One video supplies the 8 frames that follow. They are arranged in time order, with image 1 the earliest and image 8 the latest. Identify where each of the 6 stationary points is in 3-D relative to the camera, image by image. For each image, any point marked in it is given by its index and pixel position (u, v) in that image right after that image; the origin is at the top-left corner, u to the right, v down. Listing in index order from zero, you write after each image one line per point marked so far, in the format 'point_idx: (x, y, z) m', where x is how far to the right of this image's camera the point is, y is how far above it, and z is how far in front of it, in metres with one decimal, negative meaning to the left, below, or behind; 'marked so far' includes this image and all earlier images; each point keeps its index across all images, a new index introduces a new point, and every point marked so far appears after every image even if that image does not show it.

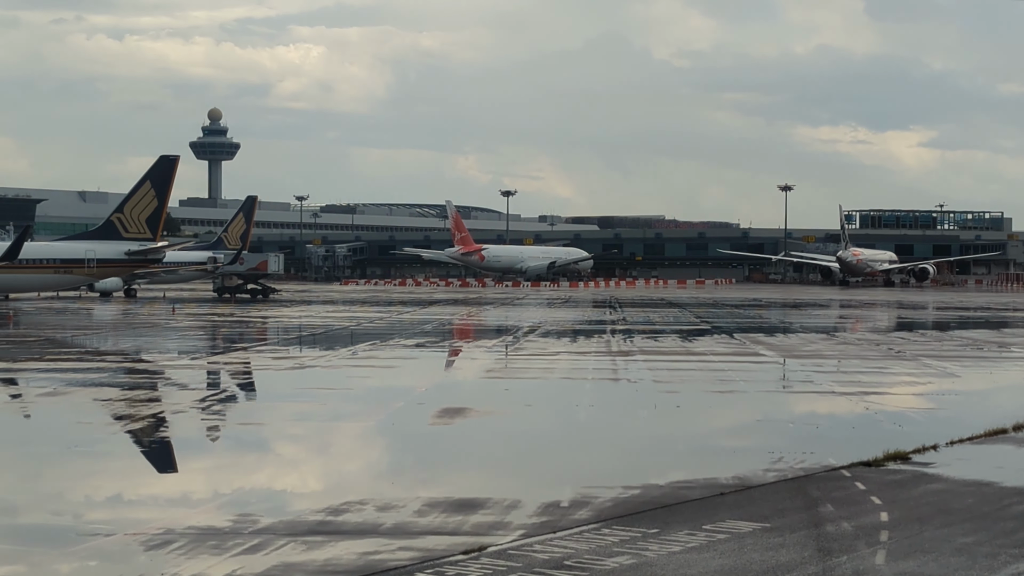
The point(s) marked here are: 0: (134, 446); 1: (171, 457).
0: (-5.6, -2.3, +15.7) m
1: (-5.0, -2.4, +14.8) m
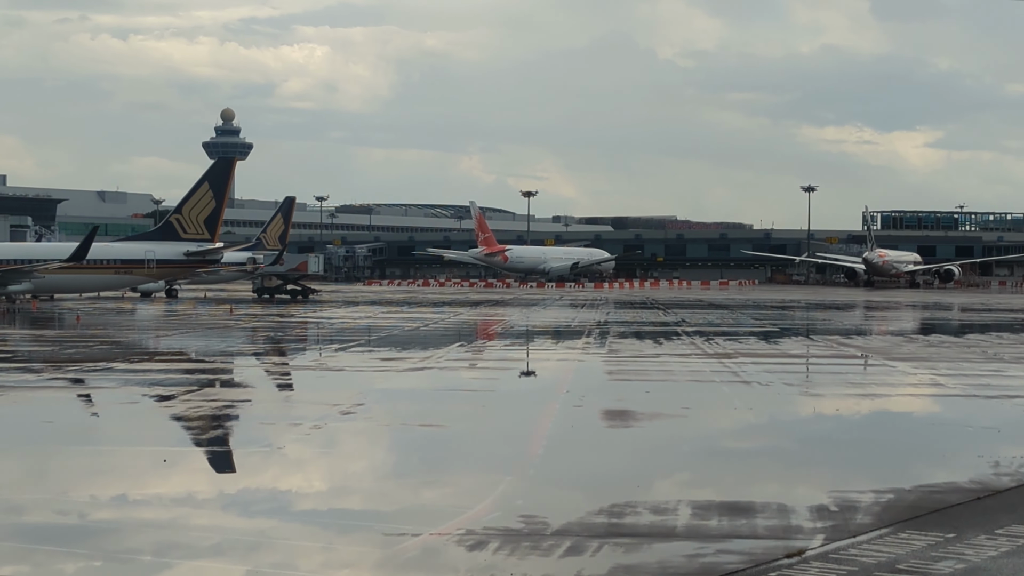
0: (-4.8, -2.3, +15.7) m
1: (-4.1, -2.4, +14.9) m
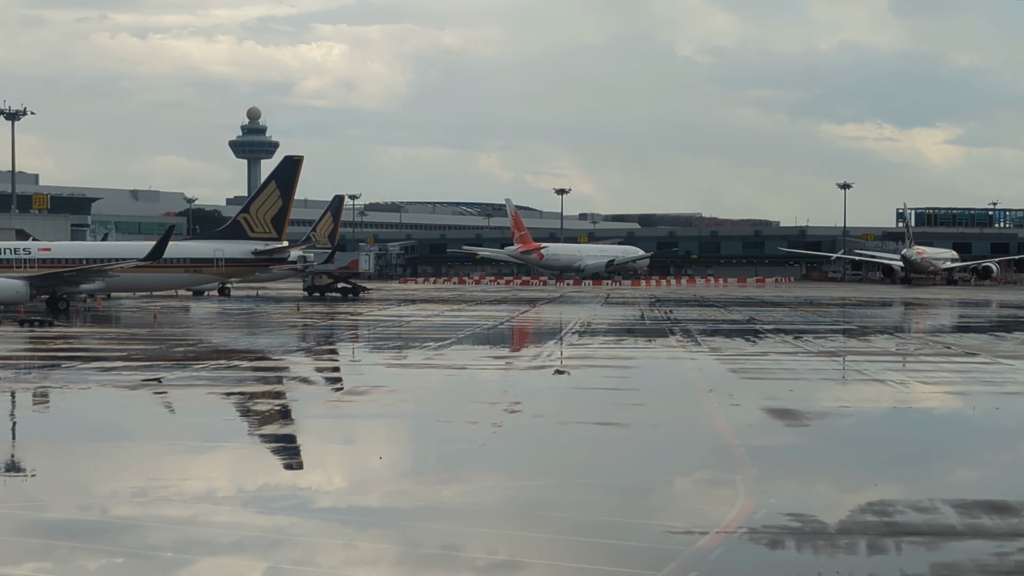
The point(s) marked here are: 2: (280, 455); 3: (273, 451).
0: (-3.8, -2.3, +15.8) m
1: (-3.2, -2.4, +14.9) m
2: (-3.5, -2.4, +14.8) m
3: (-3.6, -2.4, +15.4) m
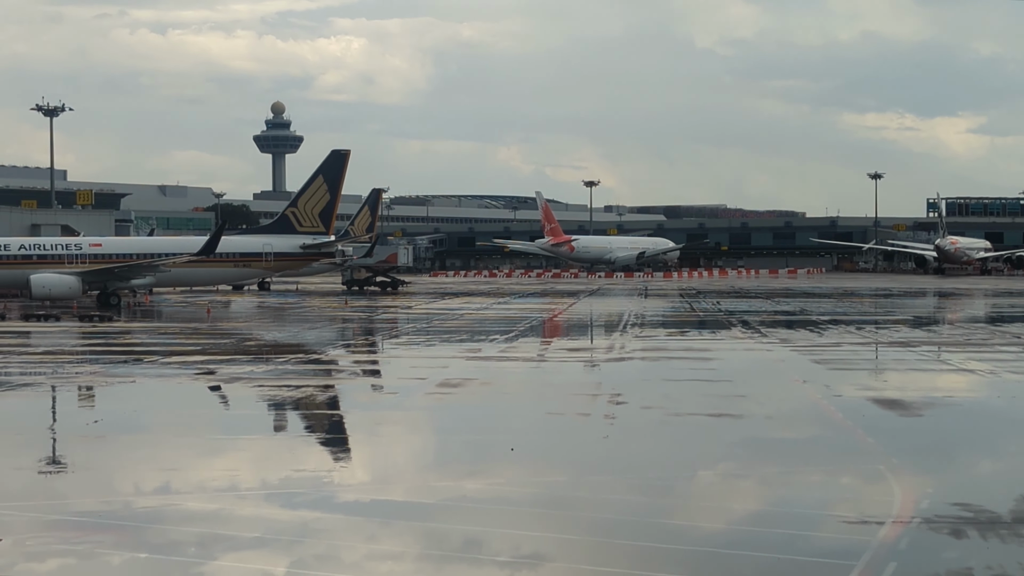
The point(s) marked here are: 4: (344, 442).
0: (-3.1, -2.2, +15.9) m
1: (-2.4, -2.3, +15.0) m
2: (-2.7, -2.3, +14.8) m
3: (-2.9, -2.3, +15.5) m
4: (-2.5, -2.3, +15.3) m
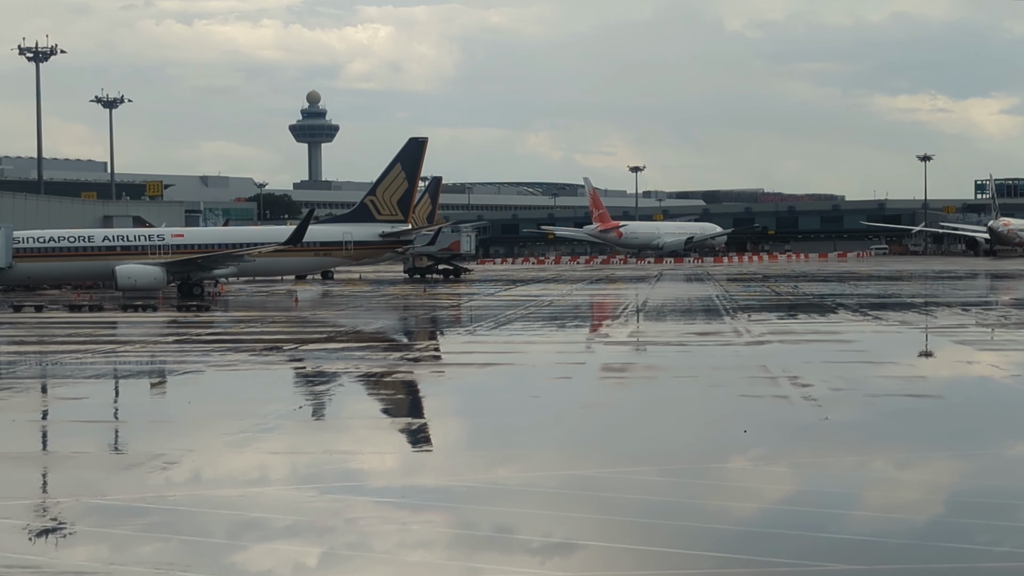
0: (-1.8, -2.0, +15.9) m
1: (-1.2, -2.1, +15.0) m
2: (-1.5, -2.1, +14.9) m
3: (-1.7, -2.1, +15.5) m
4: (-1.3, -2.1, +15.4) m
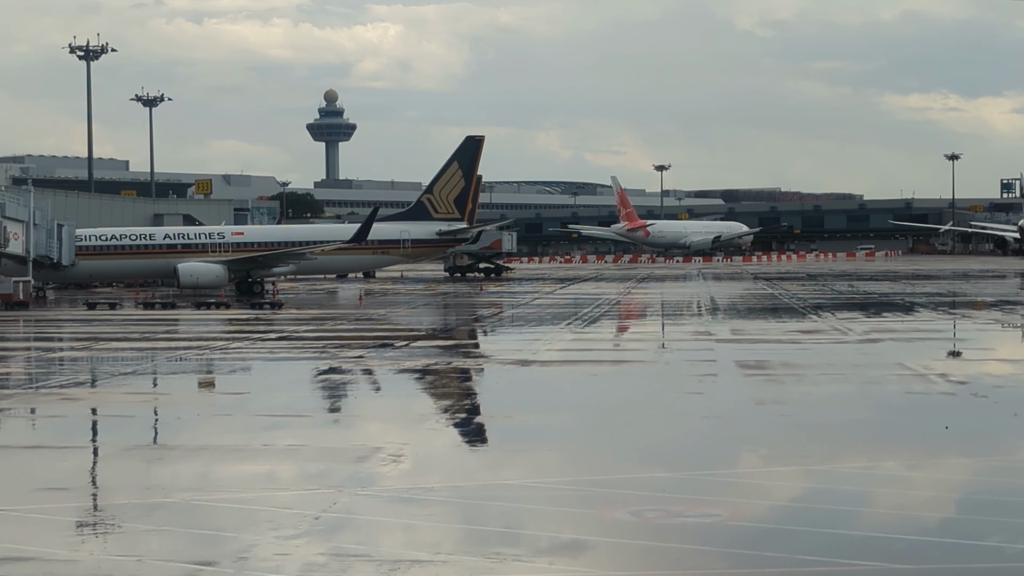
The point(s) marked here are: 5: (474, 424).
0: (-1.0, -2.0, +15.9) m
1: (-0.4, -2.1, +15.0) m
2: (-0.7, -2.1, +14.9) m
3: (-0.8, -2.1, +15.6) m
4: (-0.5, -2.1, +15.4) m
5: (-0.6, -2.1, +15.6) m
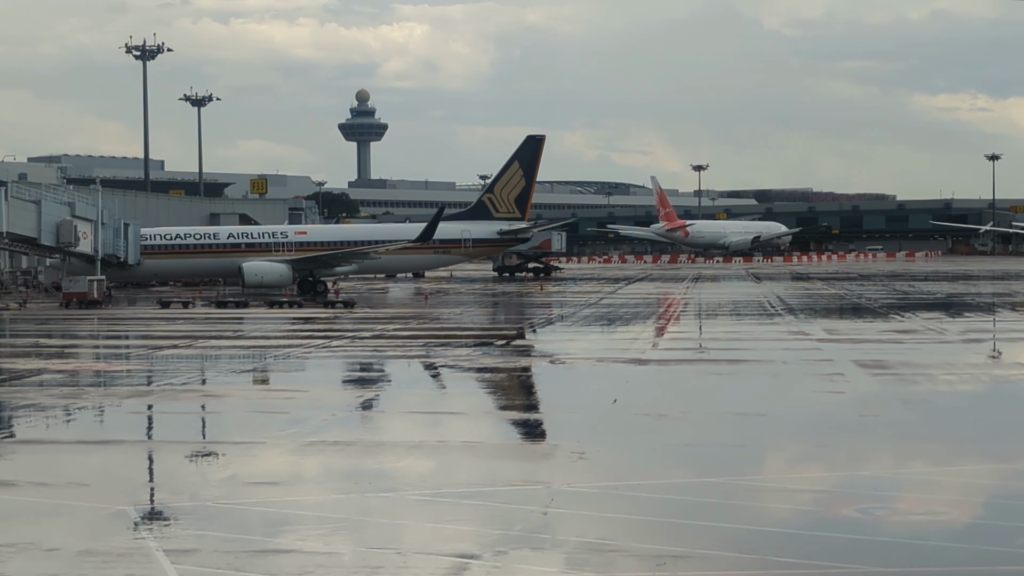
0: (-0.1, -2.0, +16.0) m
1: (+0.5, -2.1, +15.1) m
2: (+0.2, -2.1, +14.9) m
3: (+0.1, -2.1, +15.6) m
4: (+0.4, -2.1, +15.4) m
5: (+0.3, -2.1, +15.6) m
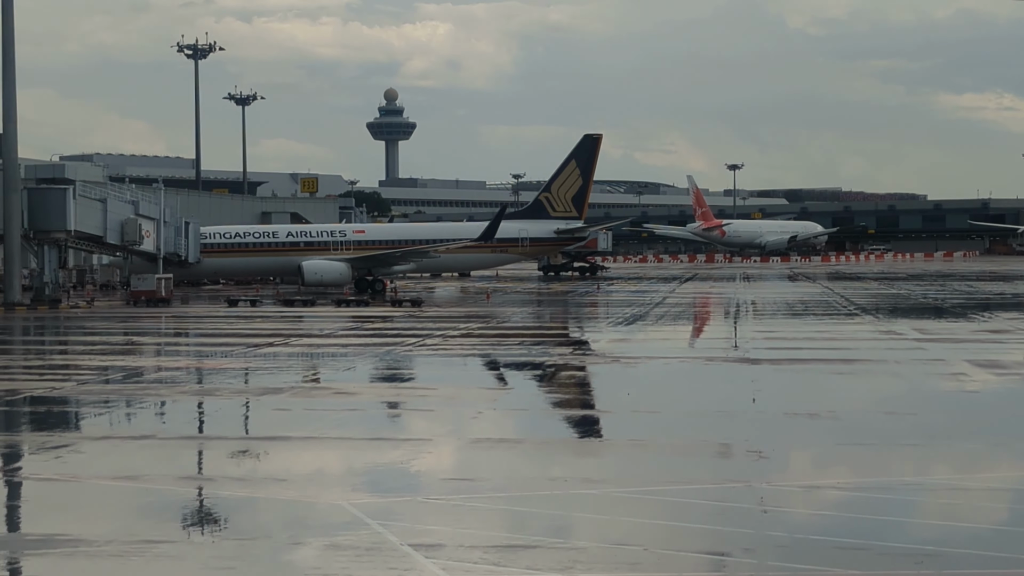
0: (+0.8, -2.0, +16.0) m
1: (+1.3, -2.1, +15.1) m
2: (+1.0, -2.1, +14.9) m
3: (+0.9, -2.1, +15.6) m
4: (+1.3, -2.1, +15.4) m
5: (+1.2, -2.0, +15.6) m
